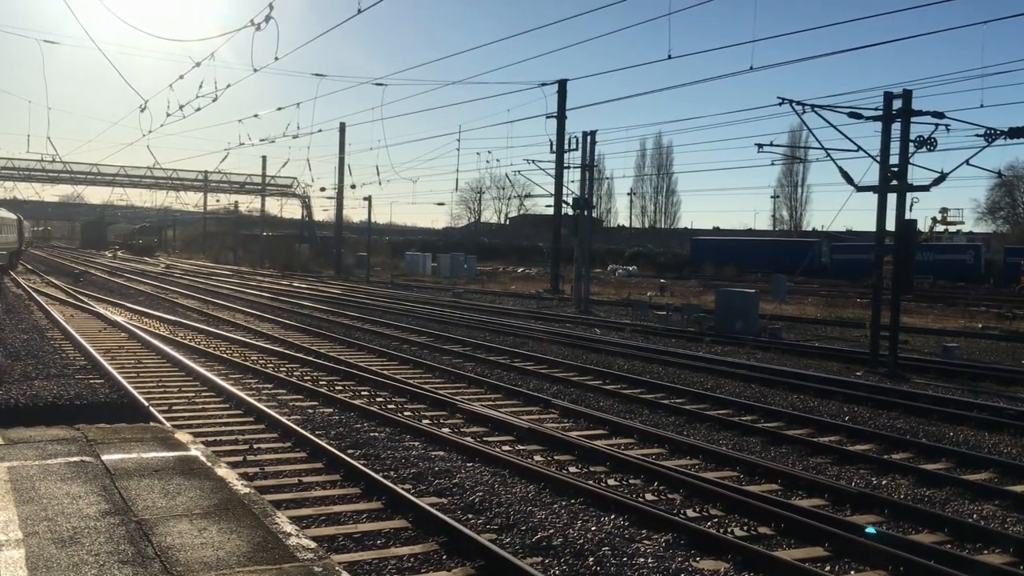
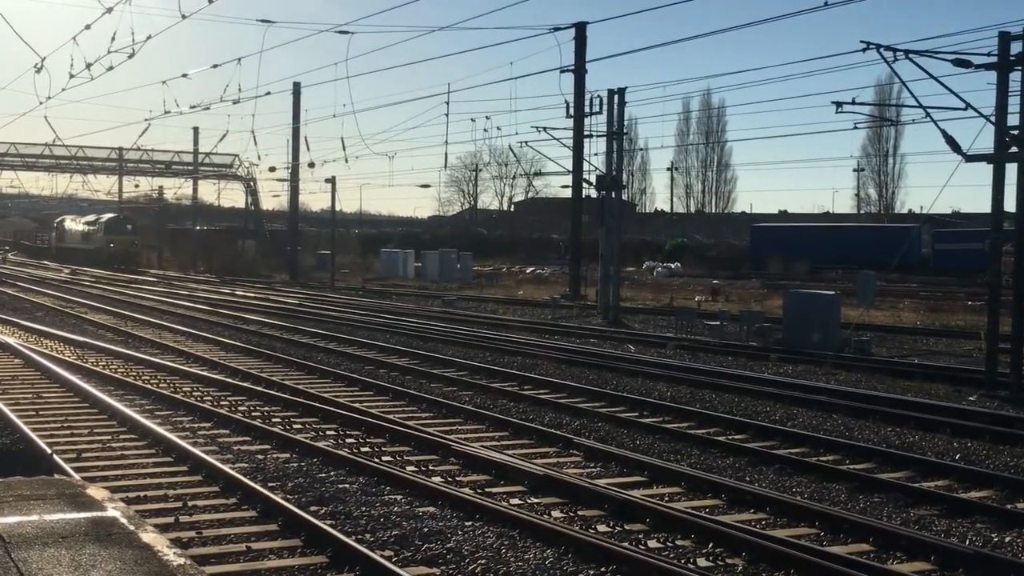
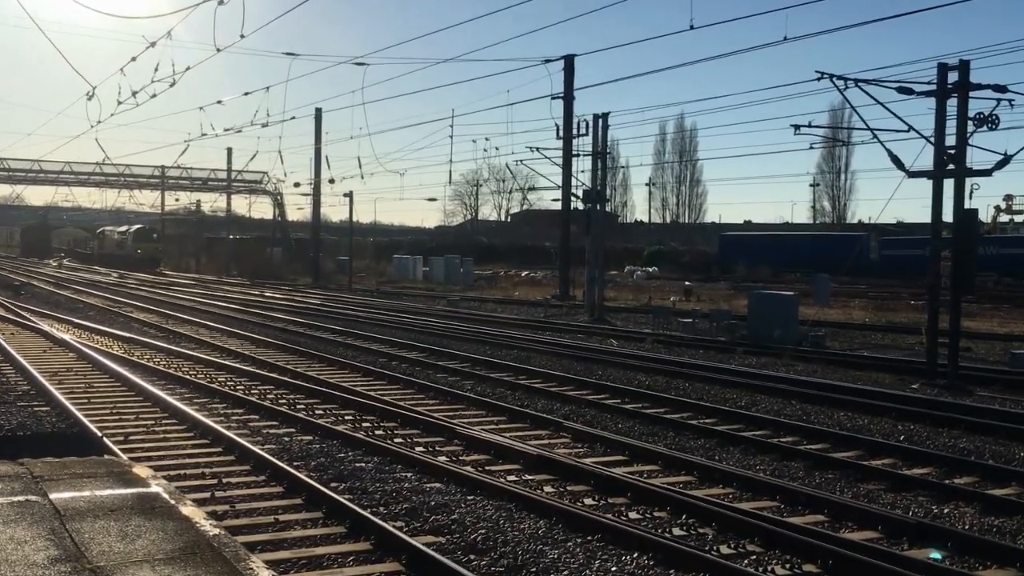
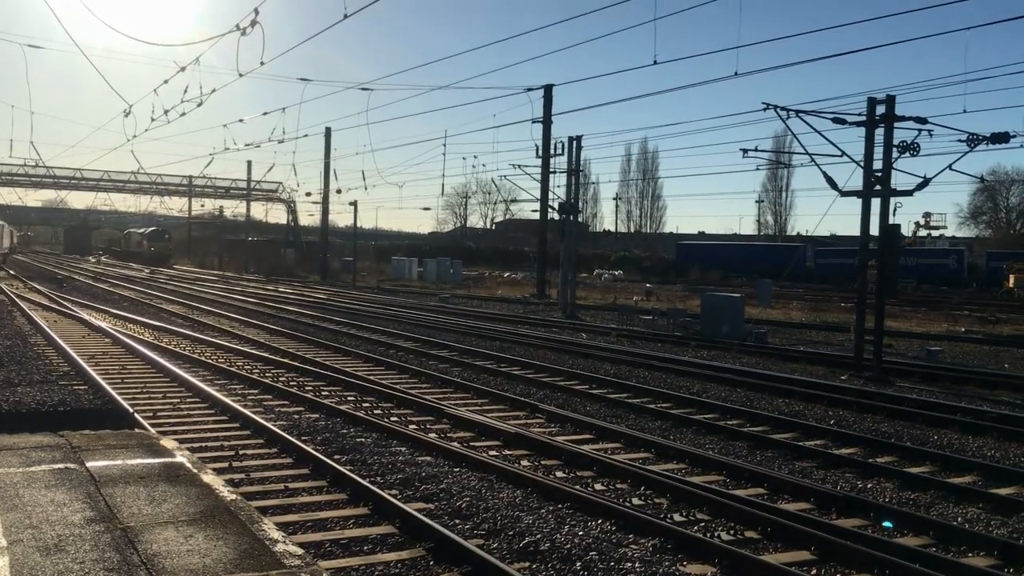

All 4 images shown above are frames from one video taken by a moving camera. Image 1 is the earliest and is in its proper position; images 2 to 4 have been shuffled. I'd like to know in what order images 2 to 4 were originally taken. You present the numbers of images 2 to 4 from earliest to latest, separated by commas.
4, 3, 2
